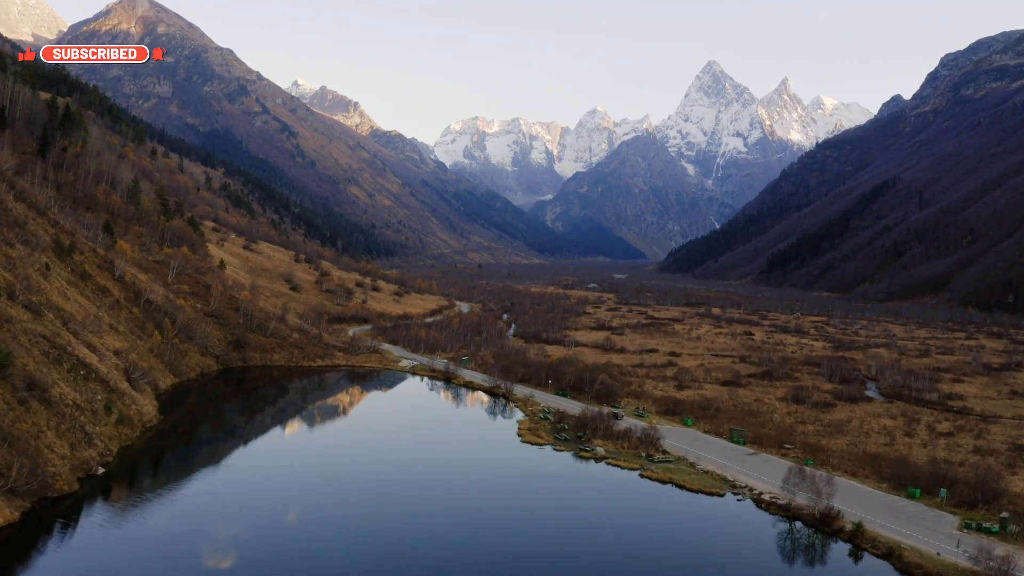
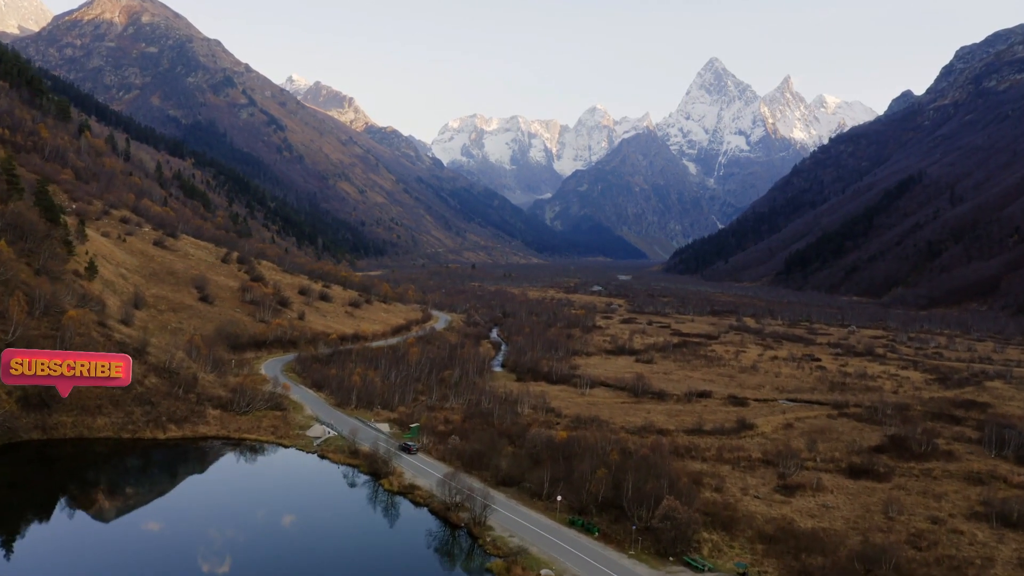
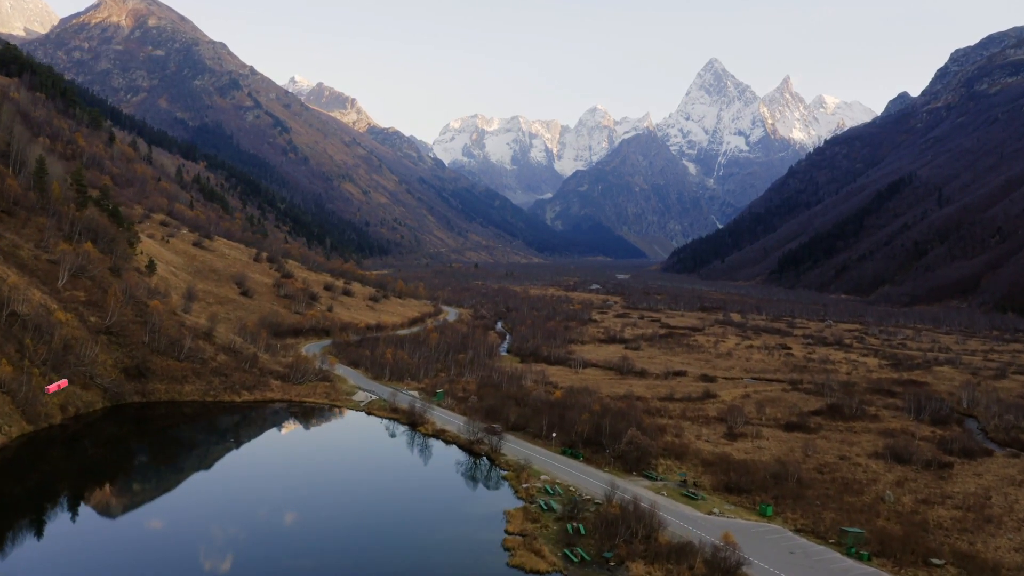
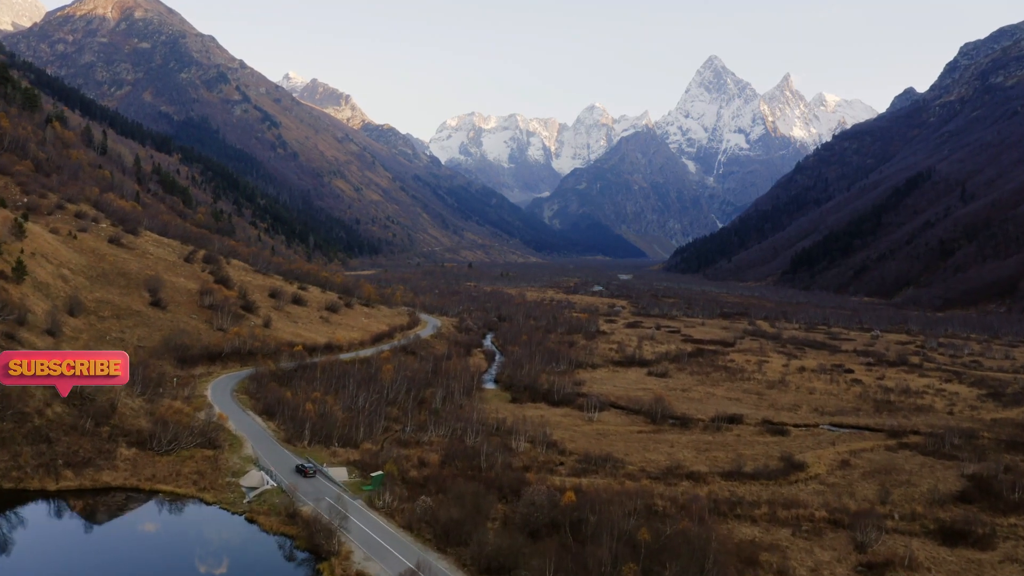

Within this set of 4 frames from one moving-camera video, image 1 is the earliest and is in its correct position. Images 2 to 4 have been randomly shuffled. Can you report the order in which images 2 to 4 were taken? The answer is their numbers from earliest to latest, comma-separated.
3, 2, 4
